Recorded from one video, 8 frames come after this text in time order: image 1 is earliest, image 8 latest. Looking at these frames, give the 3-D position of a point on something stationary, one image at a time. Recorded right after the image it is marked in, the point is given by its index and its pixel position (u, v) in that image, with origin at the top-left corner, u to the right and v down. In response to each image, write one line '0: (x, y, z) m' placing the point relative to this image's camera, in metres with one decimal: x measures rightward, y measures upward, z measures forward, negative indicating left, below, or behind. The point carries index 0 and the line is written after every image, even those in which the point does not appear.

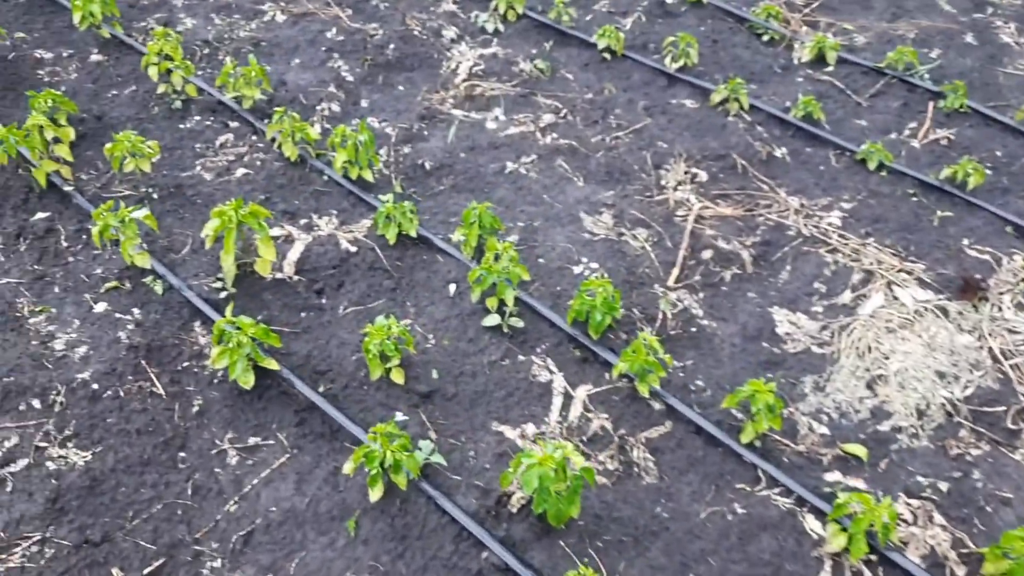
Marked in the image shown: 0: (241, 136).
0: (-1.9, +1.1, +5.9) m
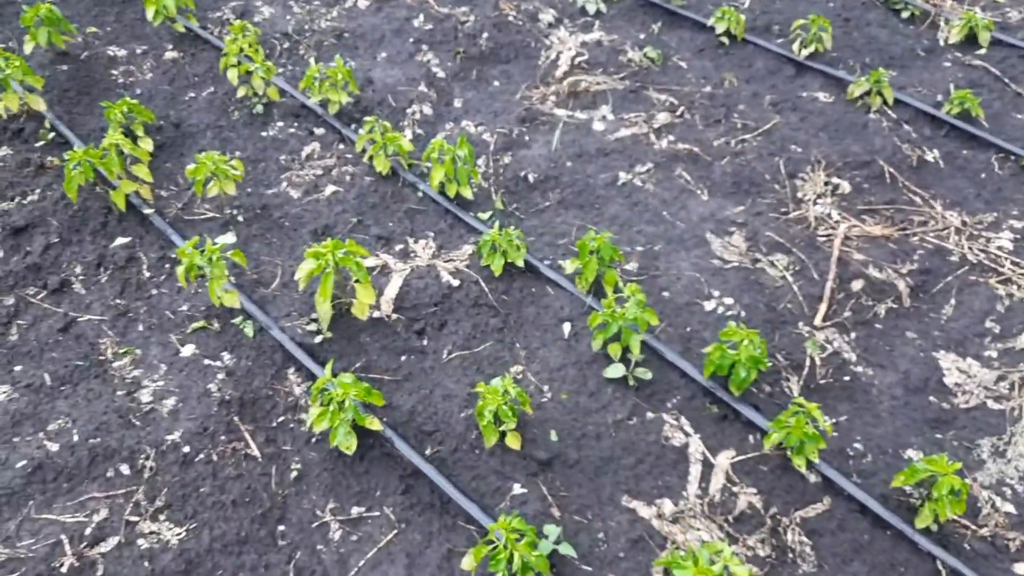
0: (-1.2, +0.9, +5.4) m
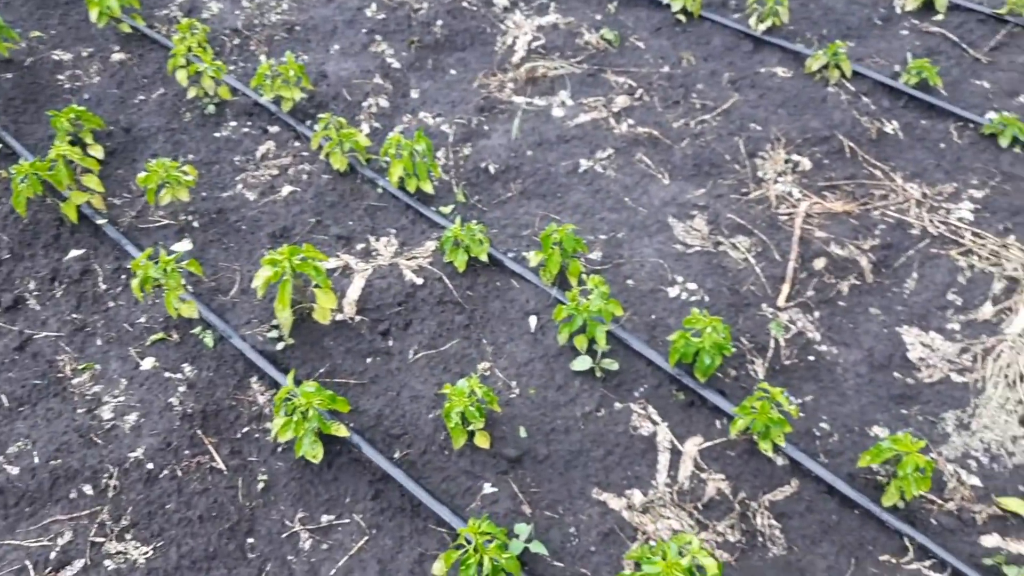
0: (-1.5, +0.9, +5.3) m
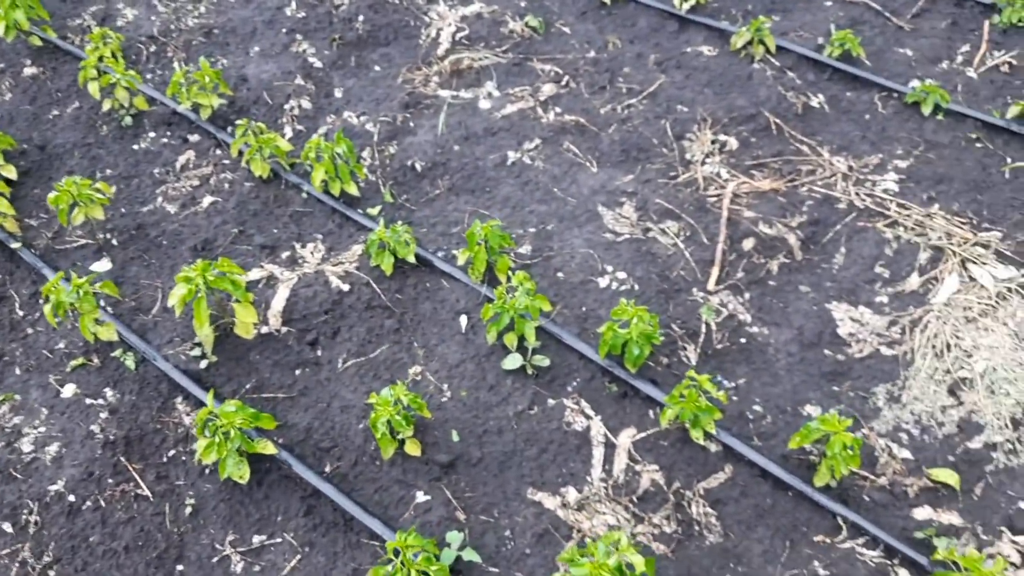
0: (-1.9, +0.8, +5.2) m
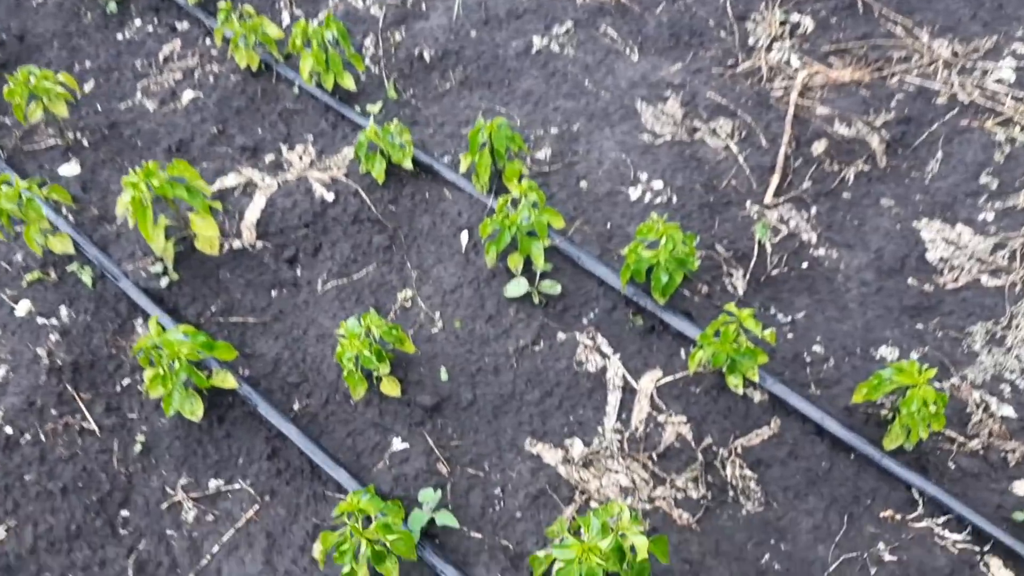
0: (-1.8, +1.4, +4.5) m
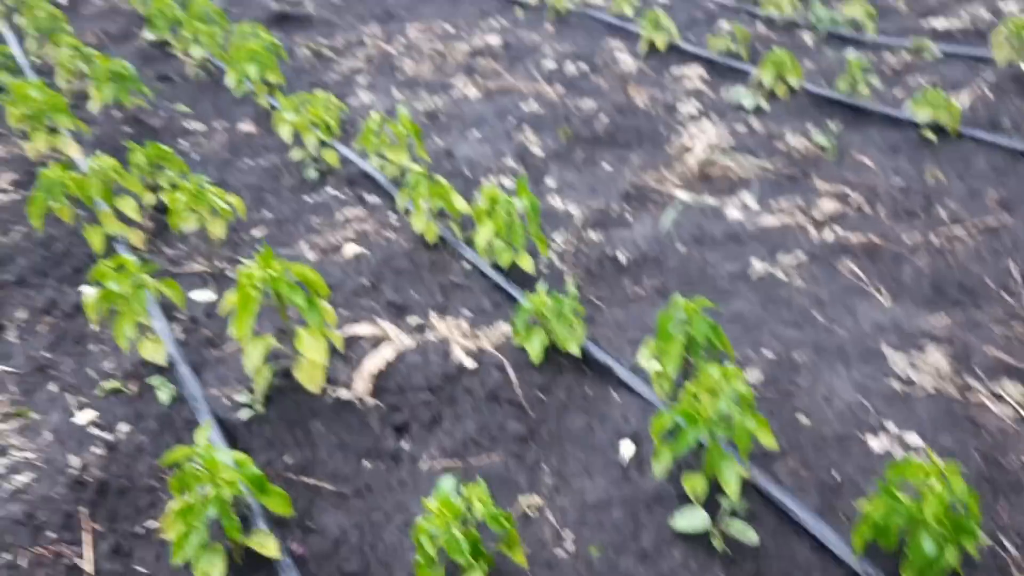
0: (-0.7, +0.4, +4.3) m
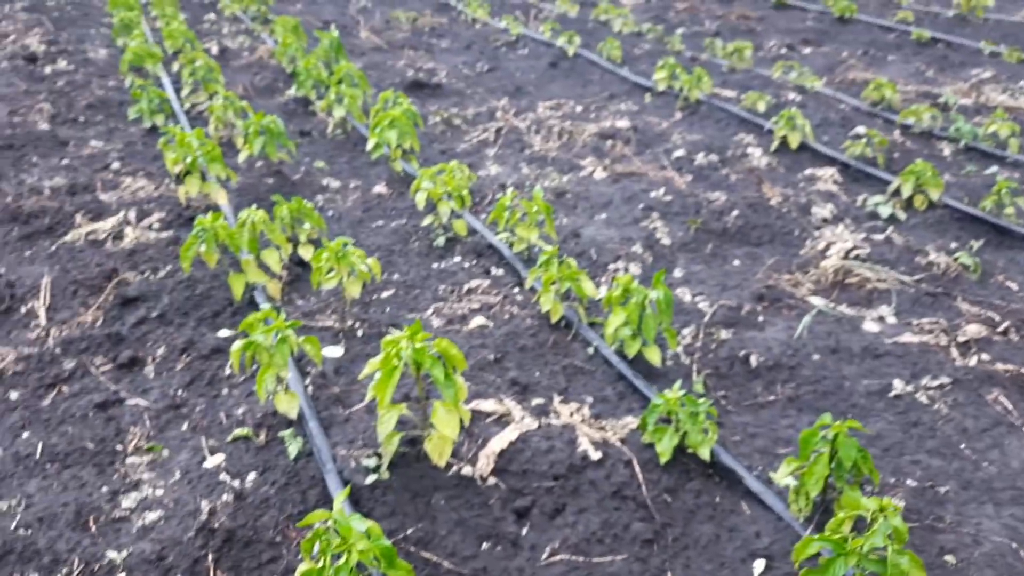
0: (-0.1, +0.1, +4.4) m
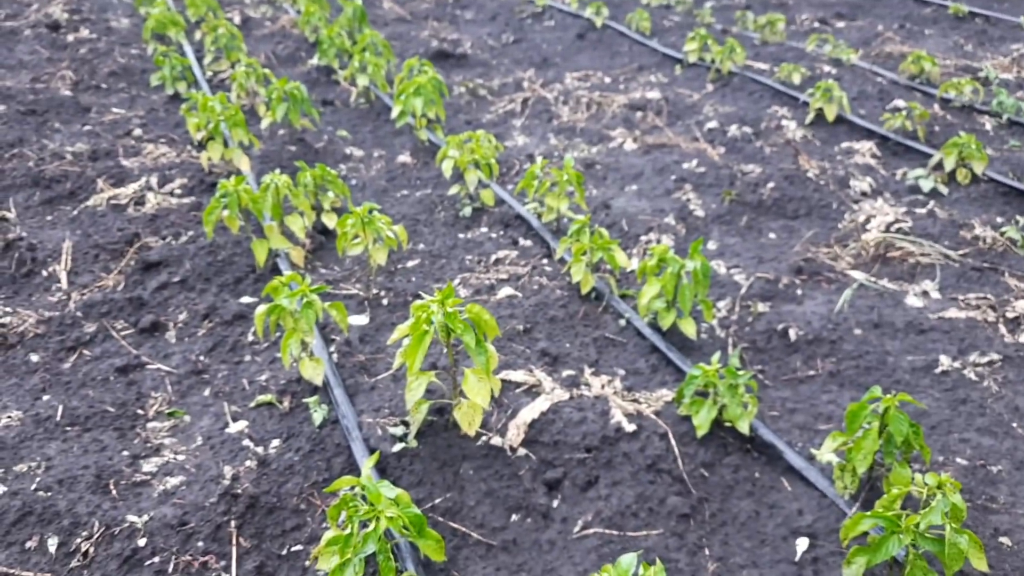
0: (+0.1, +0.2, +4.2) m
